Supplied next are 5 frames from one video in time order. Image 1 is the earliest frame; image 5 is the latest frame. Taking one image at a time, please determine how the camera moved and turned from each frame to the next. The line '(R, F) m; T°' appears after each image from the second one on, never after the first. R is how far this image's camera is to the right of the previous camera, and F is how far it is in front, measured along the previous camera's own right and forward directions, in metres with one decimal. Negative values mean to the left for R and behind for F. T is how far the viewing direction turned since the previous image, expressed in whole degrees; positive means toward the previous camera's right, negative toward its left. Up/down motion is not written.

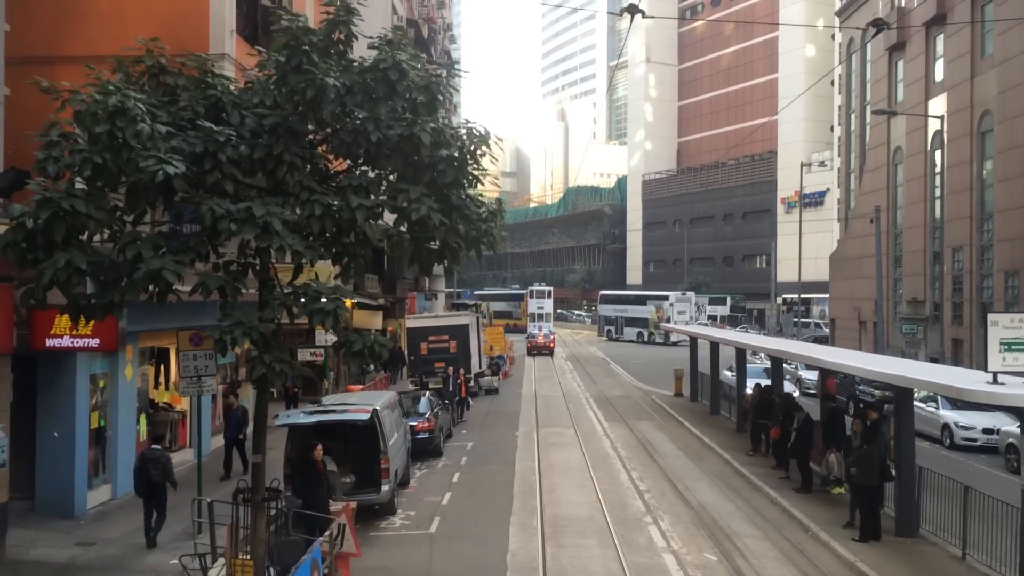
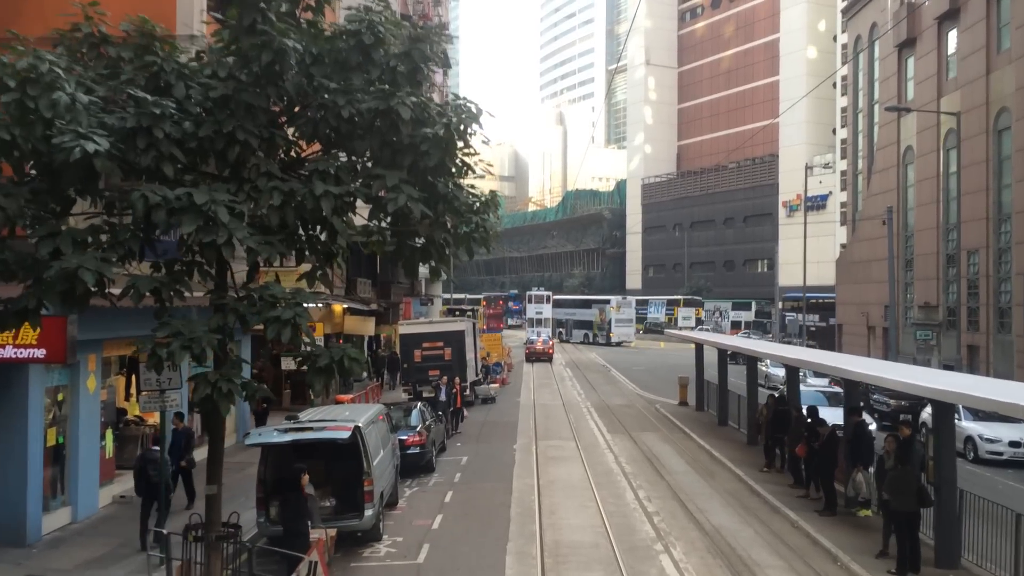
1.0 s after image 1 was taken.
(0.0, +1.1) m; 0°
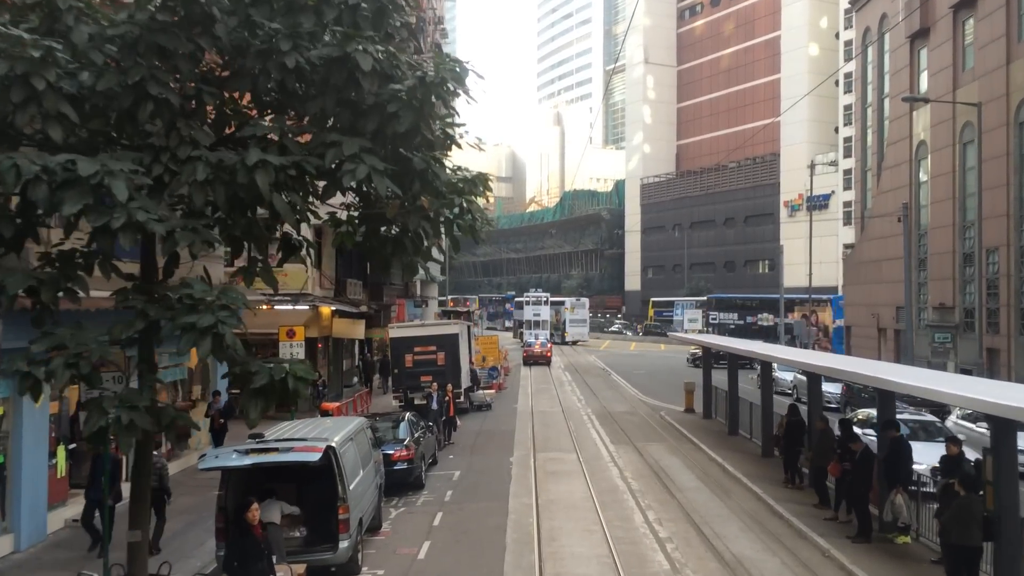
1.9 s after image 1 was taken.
(0.0, +1.3) m; 0°
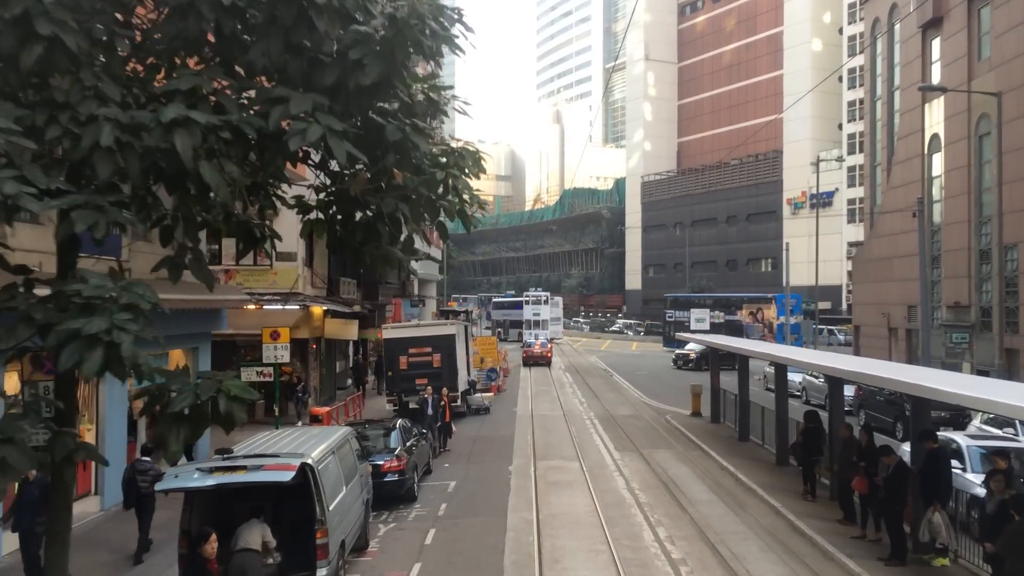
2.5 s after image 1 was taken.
(0.0, +1.0) m; 0°
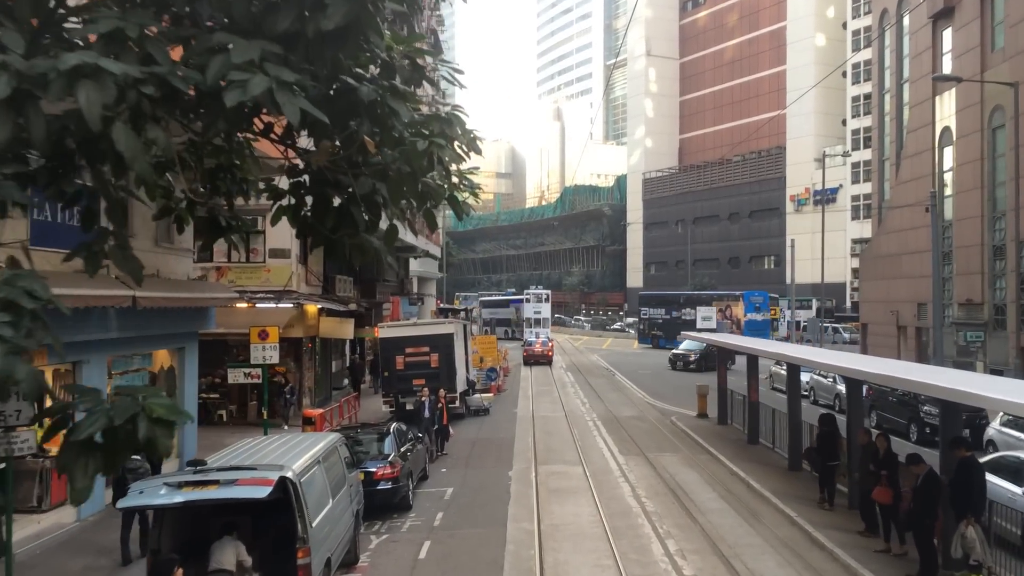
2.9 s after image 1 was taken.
(0.0, +0.7) m; 0°
